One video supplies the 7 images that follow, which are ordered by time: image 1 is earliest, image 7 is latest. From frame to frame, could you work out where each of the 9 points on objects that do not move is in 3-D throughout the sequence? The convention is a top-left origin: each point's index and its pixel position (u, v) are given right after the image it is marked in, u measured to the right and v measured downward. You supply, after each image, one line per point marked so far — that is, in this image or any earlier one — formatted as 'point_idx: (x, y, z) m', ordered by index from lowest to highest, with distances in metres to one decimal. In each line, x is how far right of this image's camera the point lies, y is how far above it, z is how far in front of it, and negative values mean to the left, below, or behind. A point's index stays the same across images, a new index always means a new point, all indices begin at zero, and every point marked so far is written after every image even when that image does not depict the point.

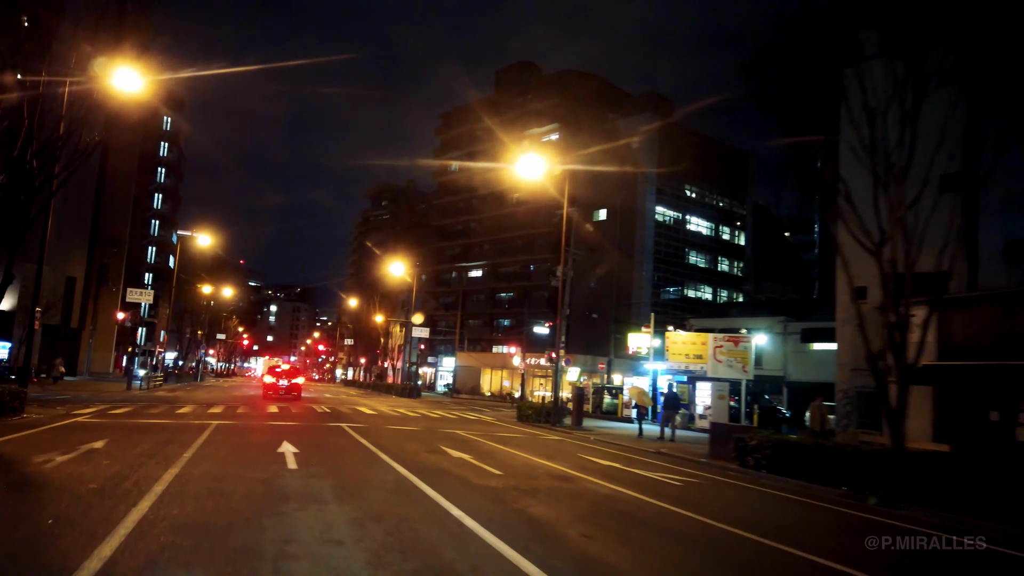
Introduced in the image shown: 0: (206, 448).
0: (-6.4, -3.3, +14.3) m
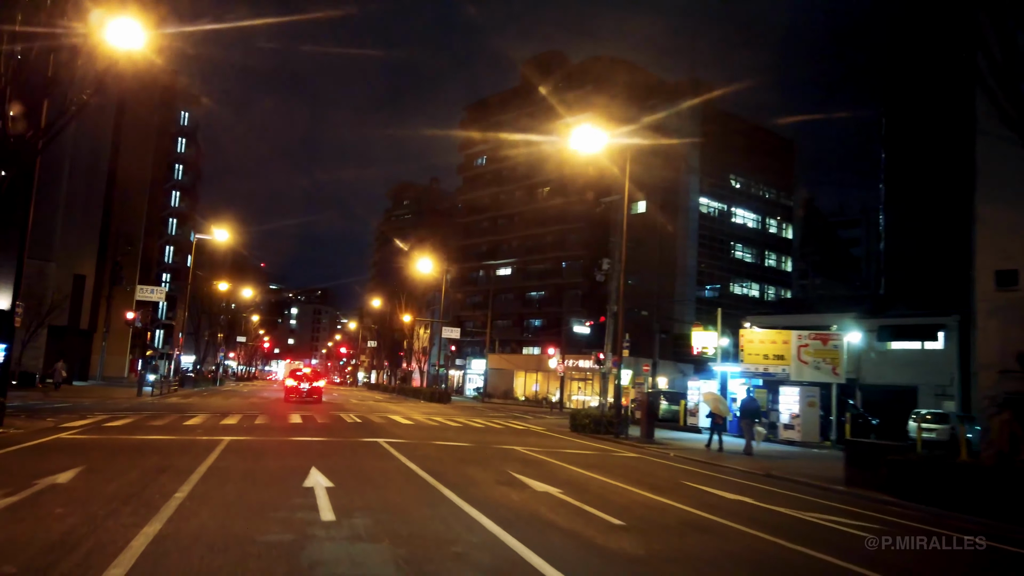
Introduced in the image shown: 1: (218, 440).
0: (-4.7, -3.0, +10.7) m
1: (-7.1, -3.7, +16.6) m
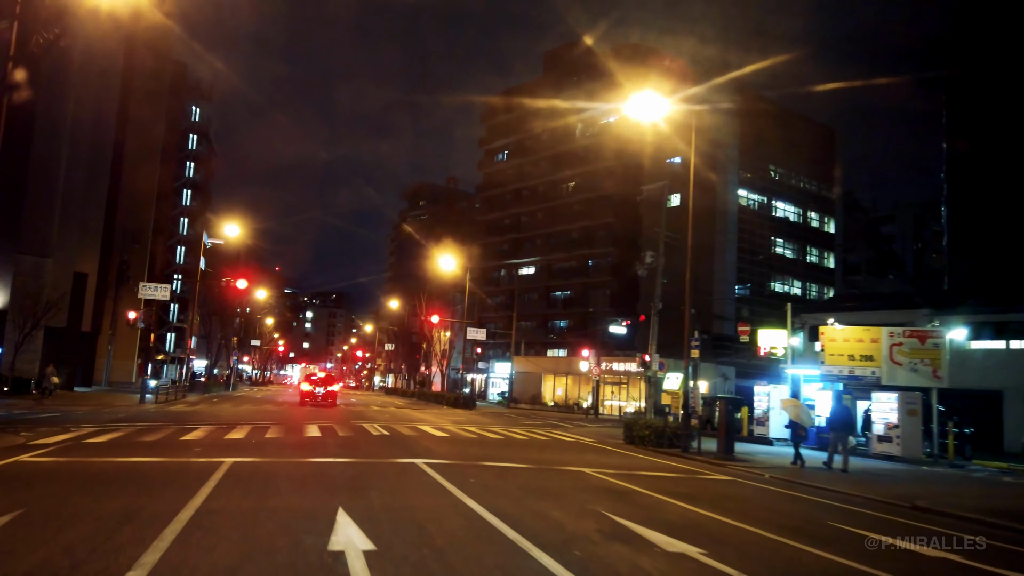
0: (-3.4, -2.6, +7.4) m
1: (-5.7, -3.4, +13.3) m
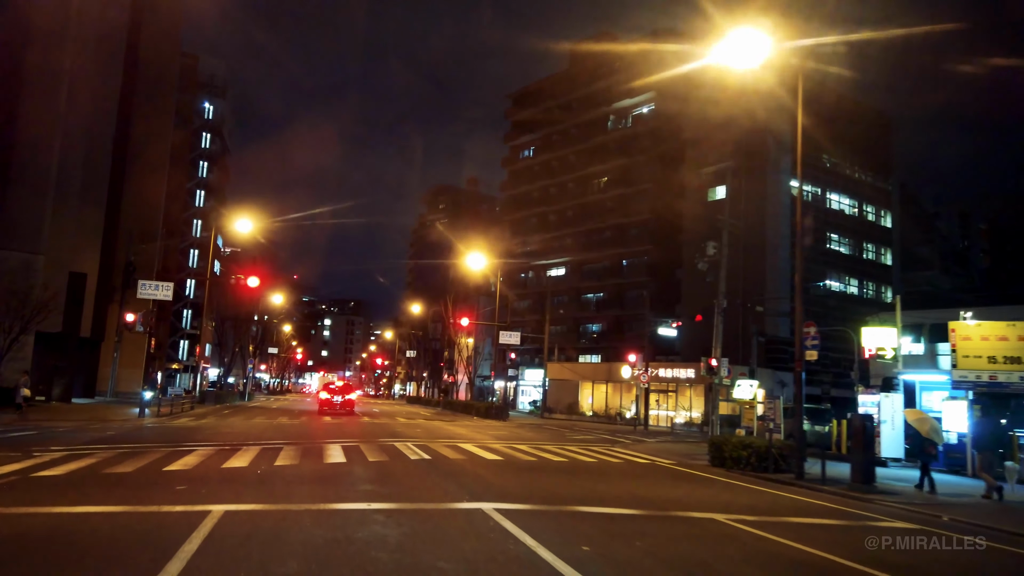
0: (-2.1, -2.2, +3.3) m
1: (-4.2, -3.0, +9.3) m
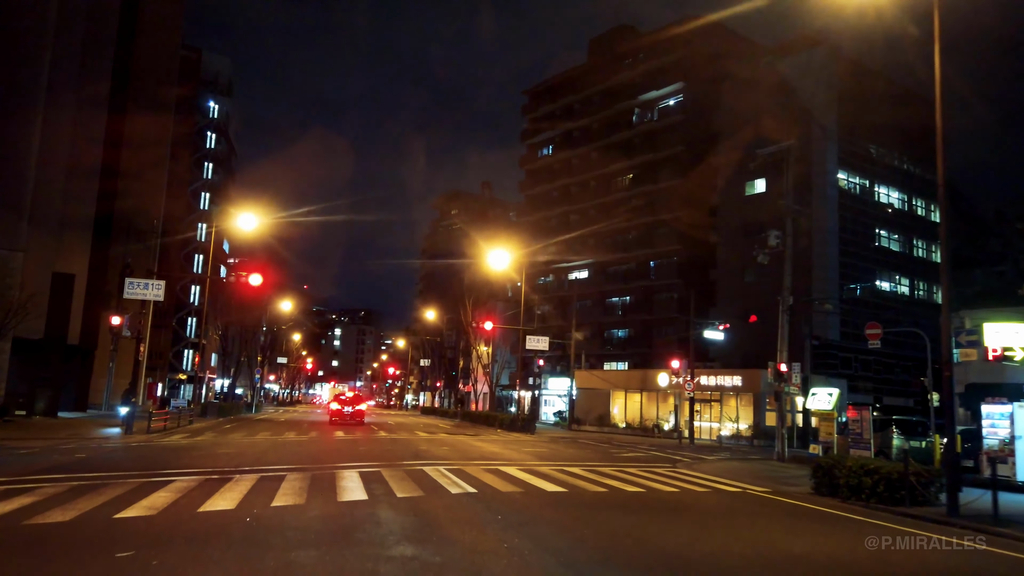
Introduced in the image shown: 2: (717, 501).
0: (-1.0, -1.7, -0.4) m
1: (-3.0, -2.6, +5.6) m
2: (+4.3, -4.4, +14.4) m
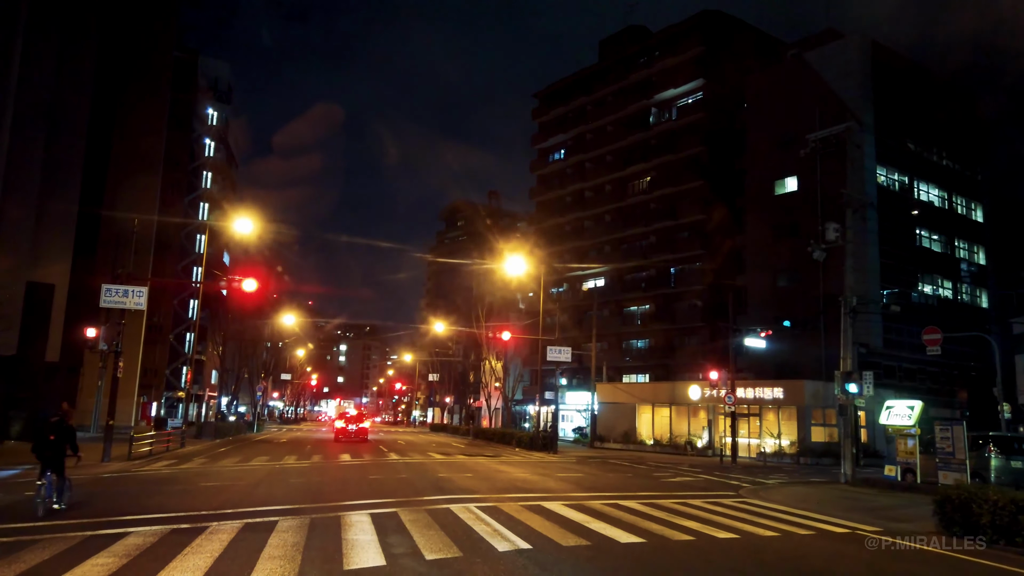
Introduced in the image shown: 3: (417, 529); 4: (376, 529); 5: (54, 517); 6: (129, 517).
0: (-0.2, -1.3, -3.6) m
1: (-2.2, -2.3, +2.4) m
2: (+5.2, -4.1, +11.1) m
3: (-1.6, -3.8, +10.9) m
4: (-2.2, -3.8, +10.9) m
5: (-8.1, -4.0, +12.1) m
6: (-6.7, -4.0, +12.0) m
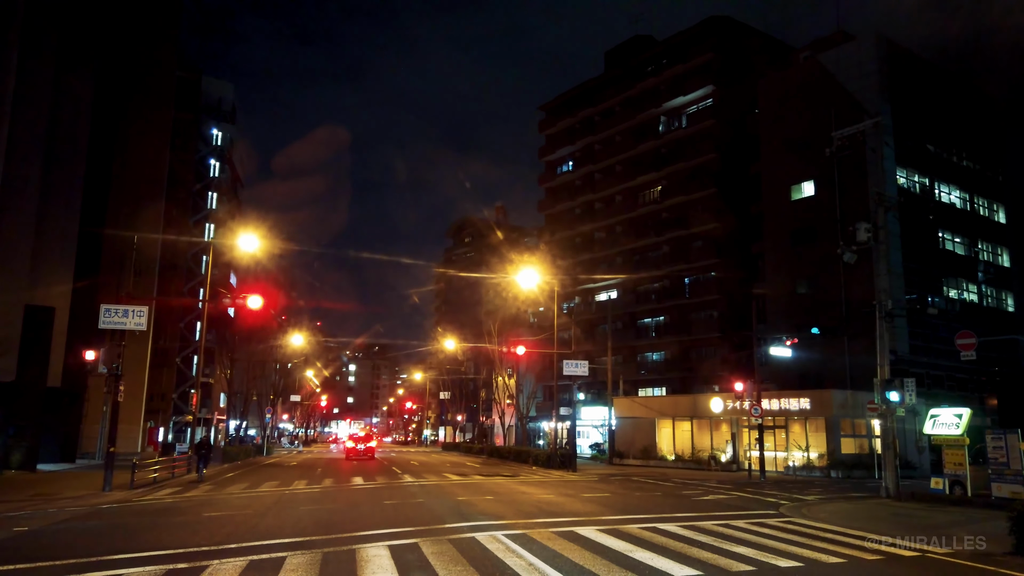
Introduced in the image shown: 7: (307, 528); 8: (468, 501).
0: (+0.1, -1.0, -4.7) m
1: (-1.8, -2.2, +1.3) m
2: (+5.7, -4.1, +9.9) m
3: (-1.0, -3.9, +9.7) m
4: (-1.7, -3.9, +9.8) m
5: (-7.6, -4.3, +11.0) m
6: (-6.2, -4.2, +10.9) m
7: (-3.9, -4.6, +13.3) m
8: (-1.2, -5.6, +18.0) m
